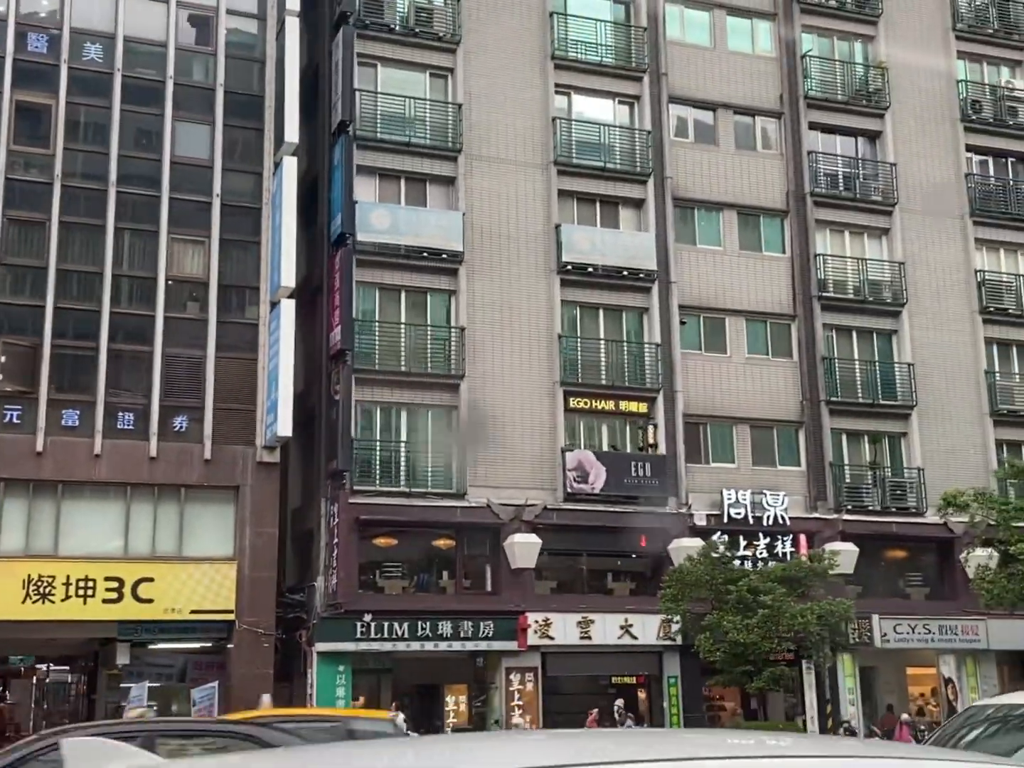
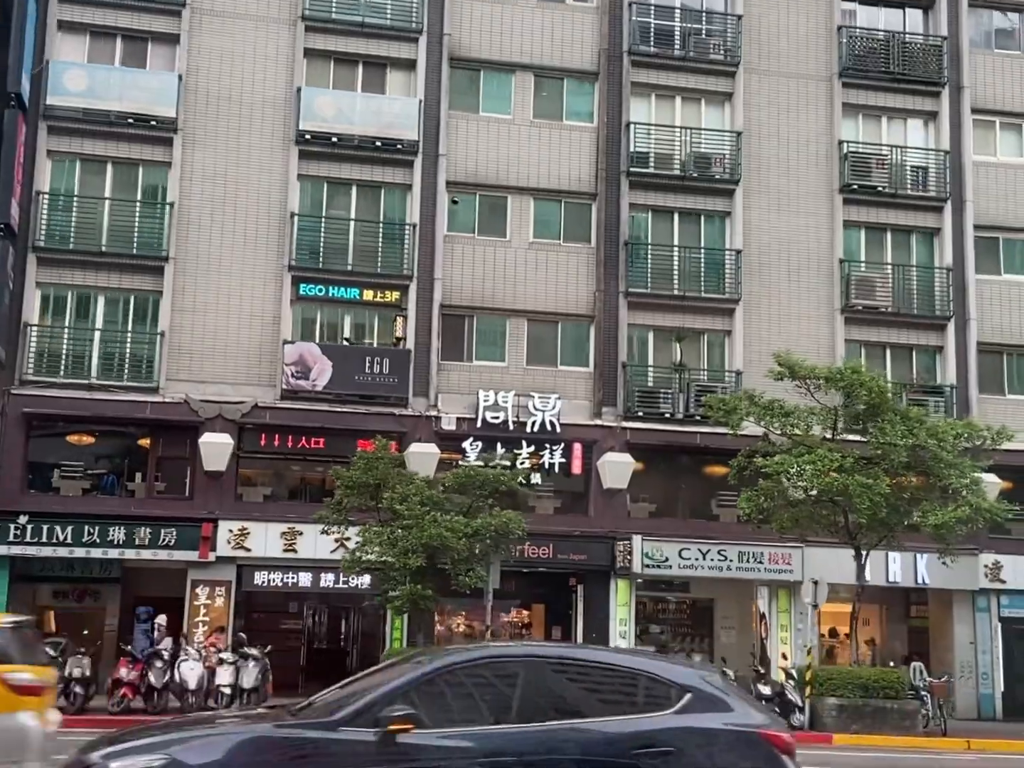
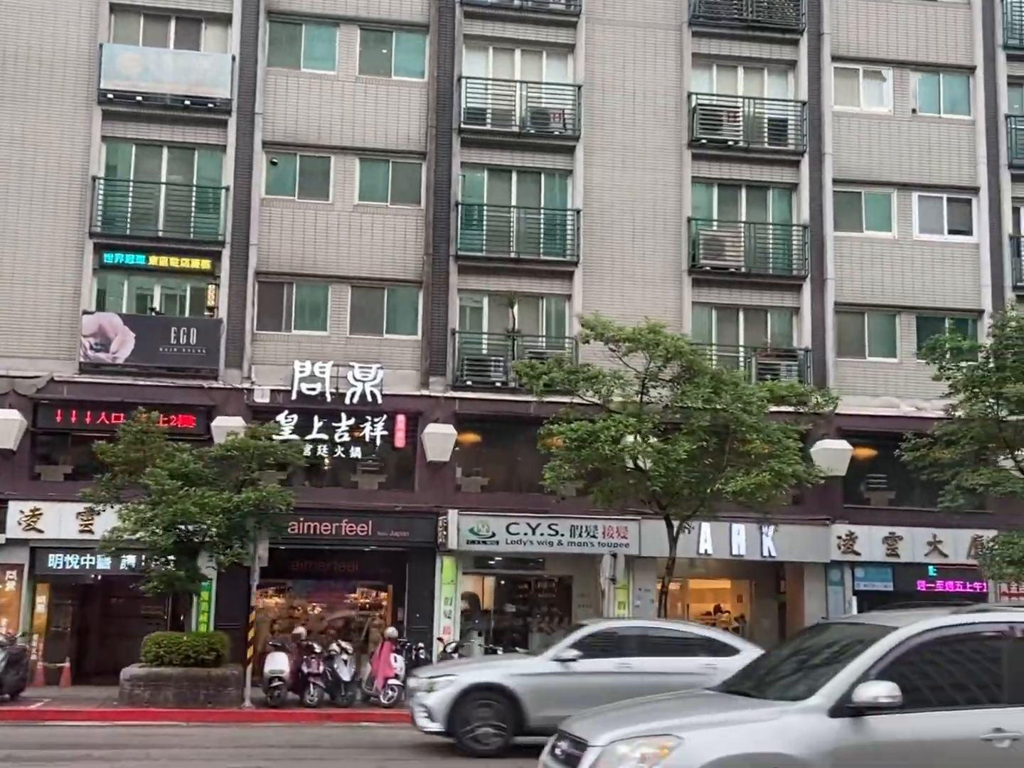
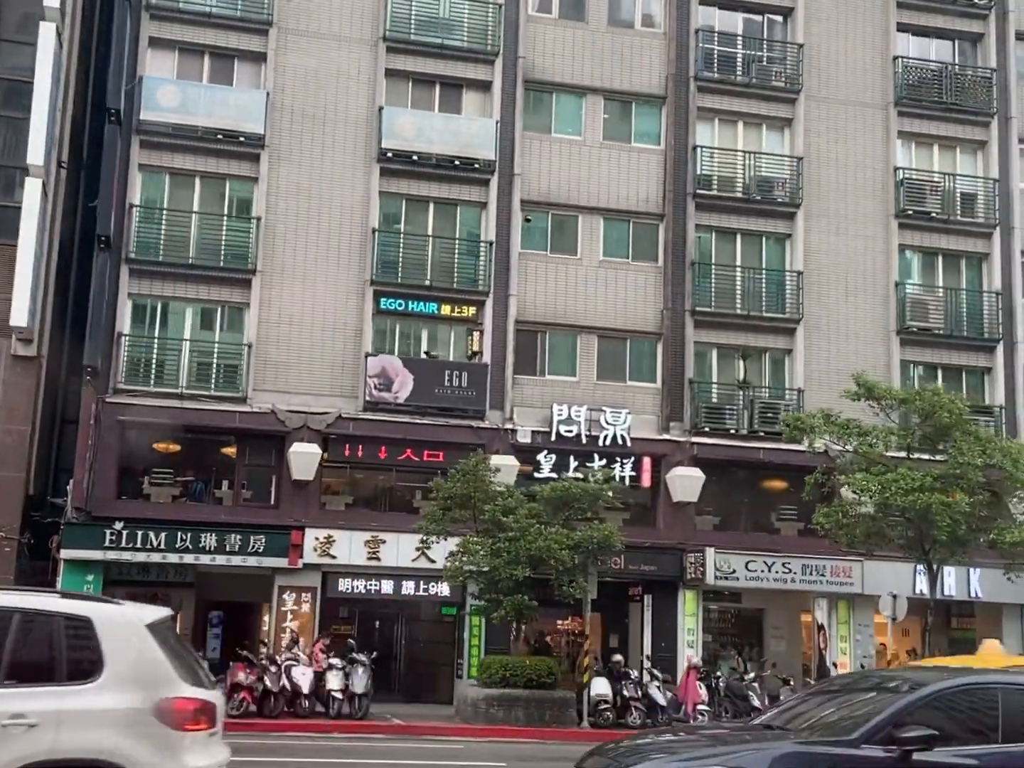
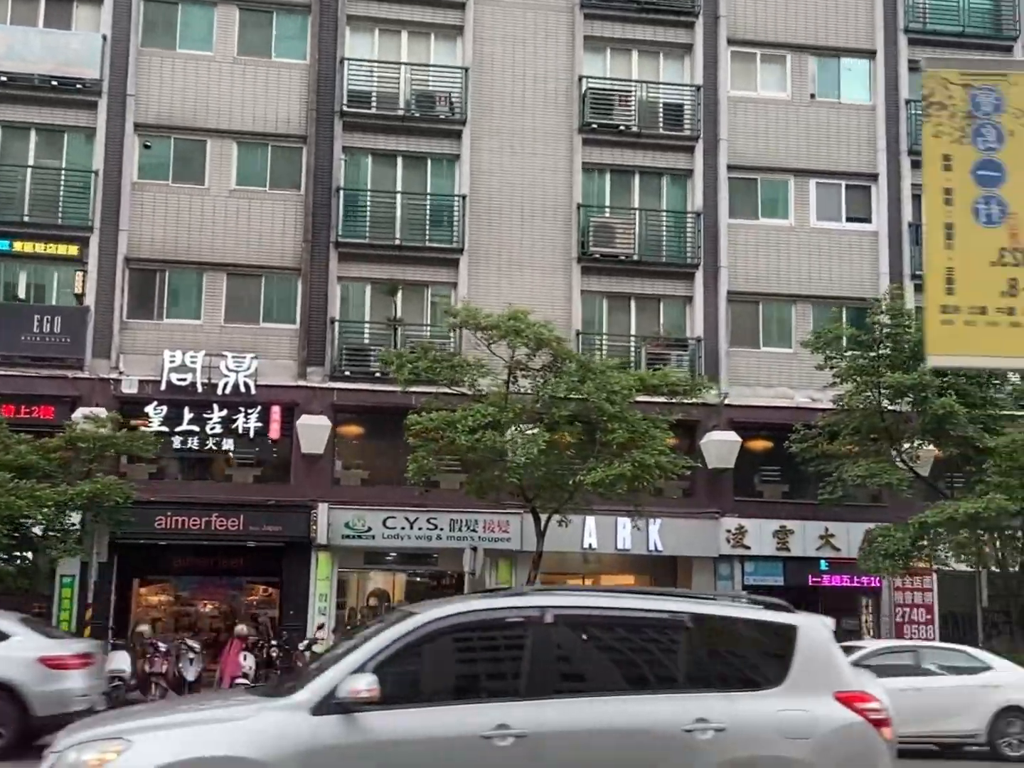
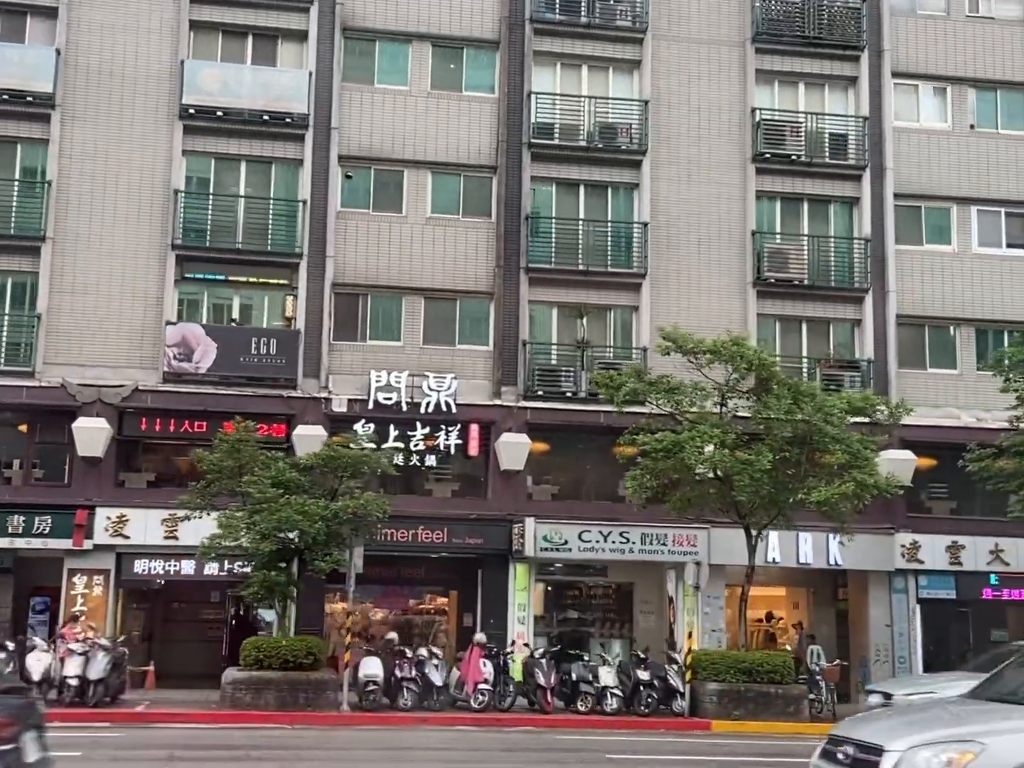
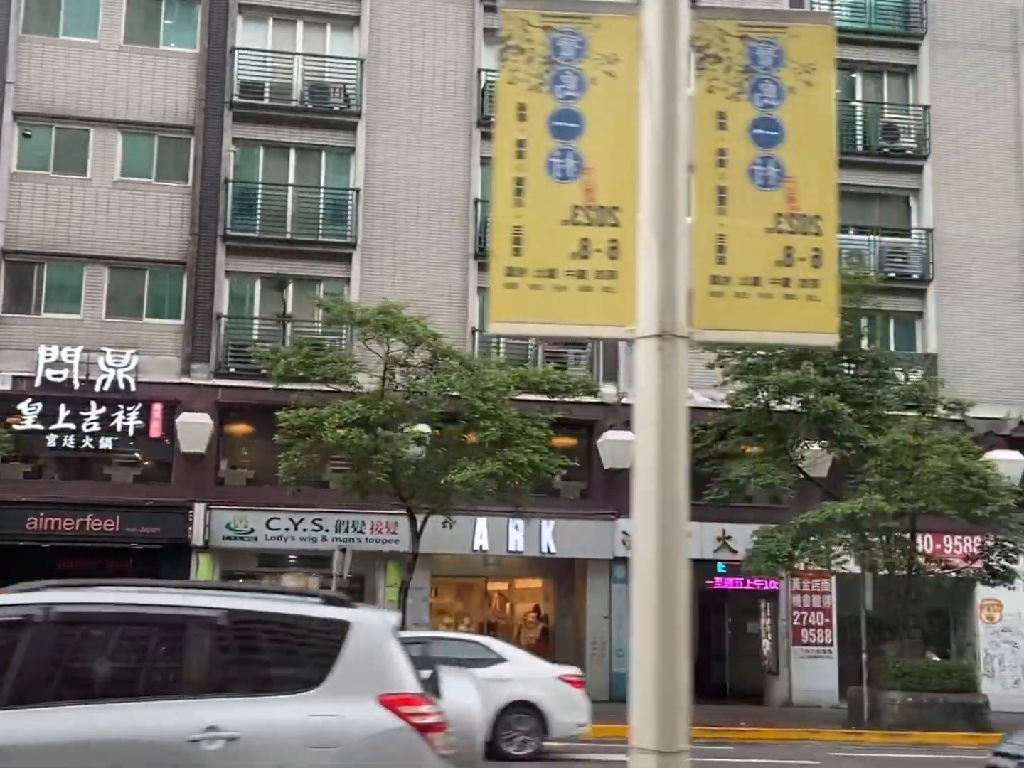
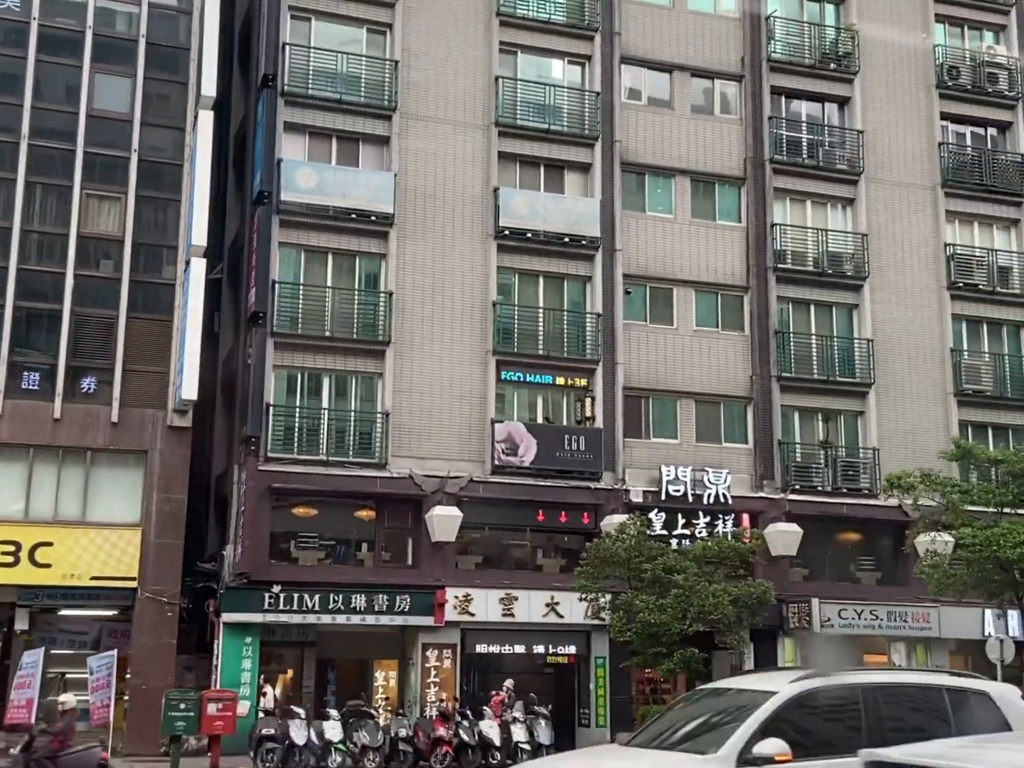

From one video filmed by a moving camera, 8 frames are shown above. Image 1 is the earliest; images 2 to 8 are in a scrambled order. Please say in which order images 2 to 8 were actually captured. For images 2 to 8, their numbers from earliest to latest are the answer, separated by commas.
8, 4, 2, 6, 3, 5, 7
